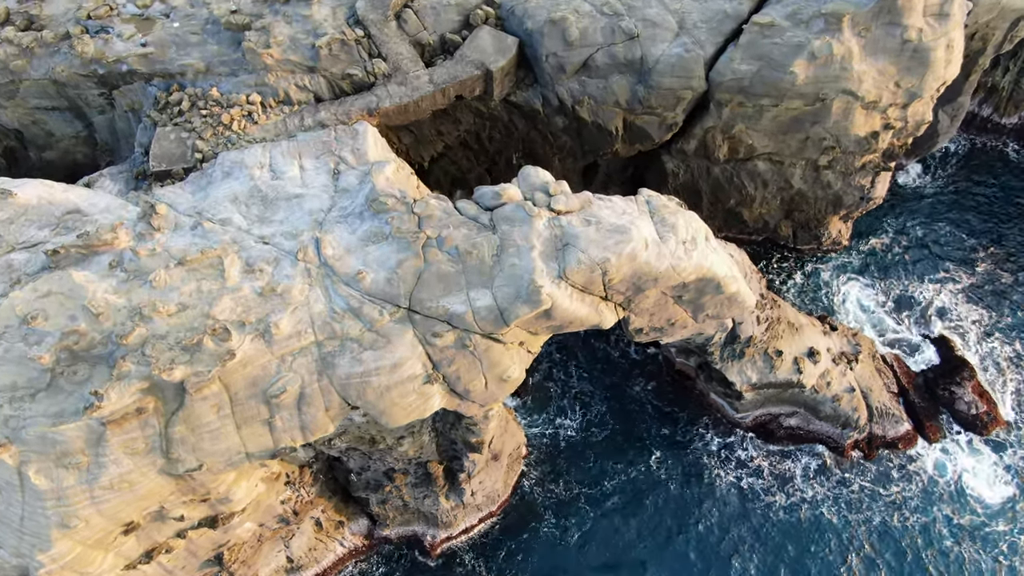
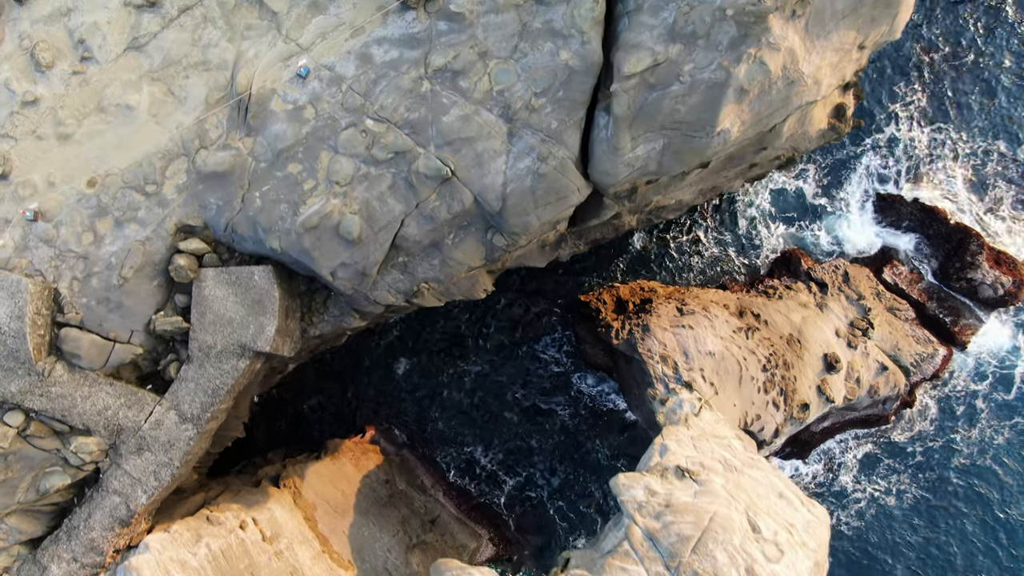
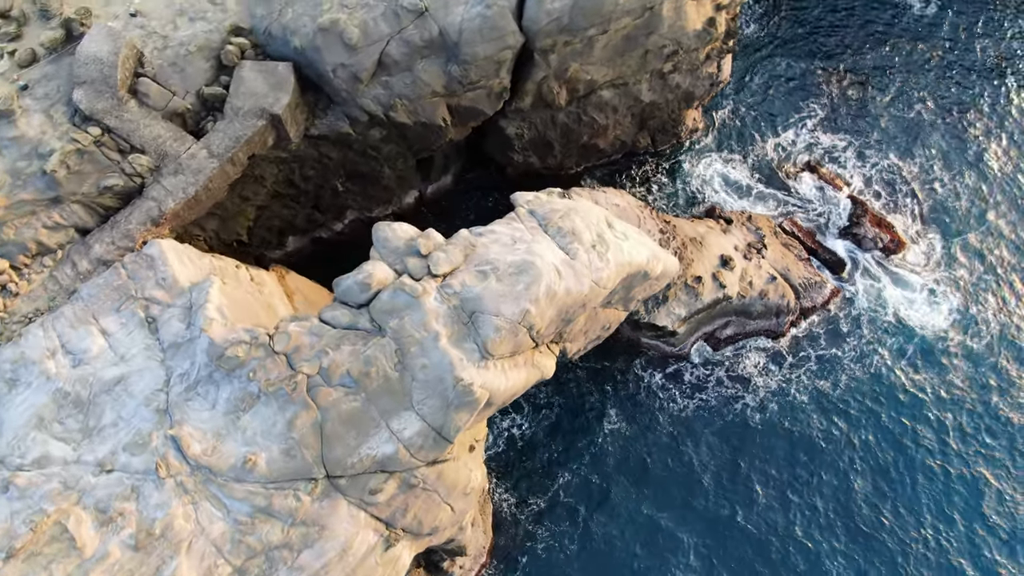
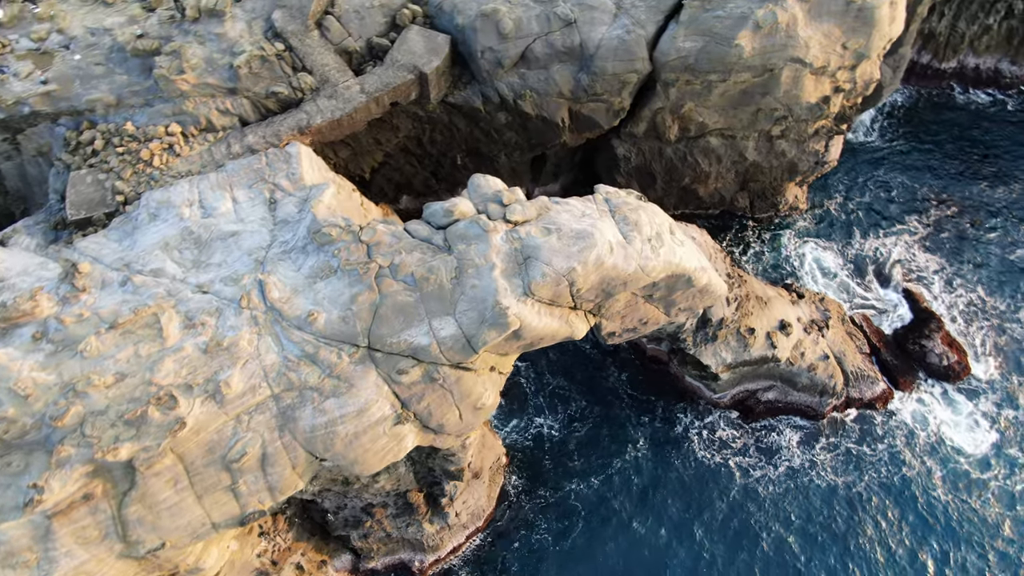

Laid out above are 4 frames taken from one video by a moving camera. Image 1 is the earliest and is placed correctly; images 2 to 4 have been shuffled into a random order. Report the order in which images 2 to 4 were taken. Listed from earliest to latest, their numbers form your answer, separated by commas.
4, 3, 2
